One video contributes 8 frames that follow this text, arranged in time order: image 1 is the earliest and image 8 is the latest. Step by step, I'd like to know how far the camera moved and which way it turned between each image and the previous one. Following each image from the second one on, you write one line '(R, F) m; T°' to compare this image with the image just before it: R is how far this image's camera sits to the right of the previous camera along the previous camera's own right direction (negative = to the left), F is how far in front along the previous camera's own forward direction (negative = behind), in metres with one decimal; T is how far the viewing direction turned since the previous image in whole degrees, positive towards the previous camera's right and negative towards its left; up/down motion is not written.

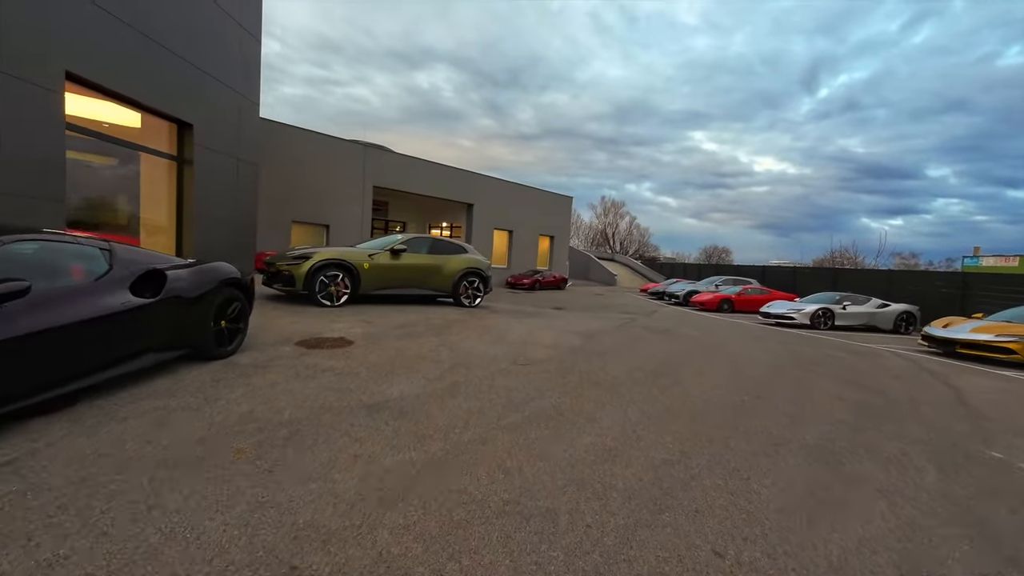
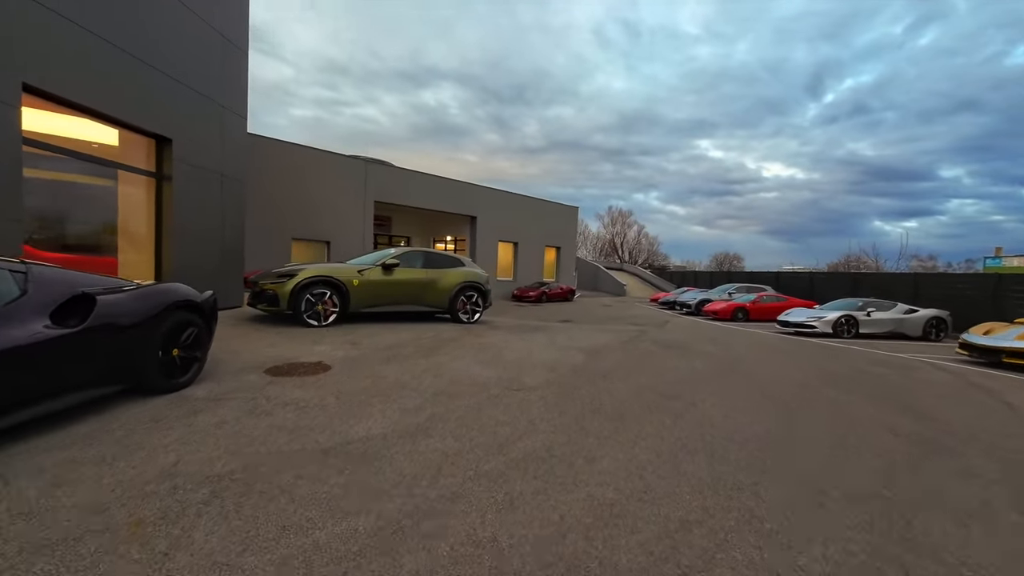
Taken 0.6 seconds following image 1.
(+0.2, +0.7) m; -1°
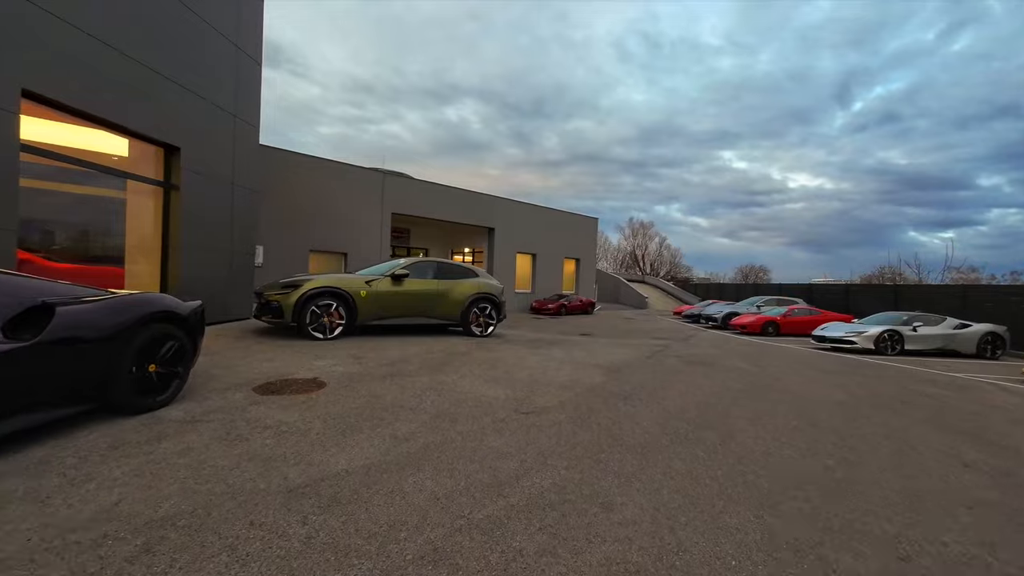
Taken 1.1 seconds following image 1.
(+0.1, +0.5) m; -3°
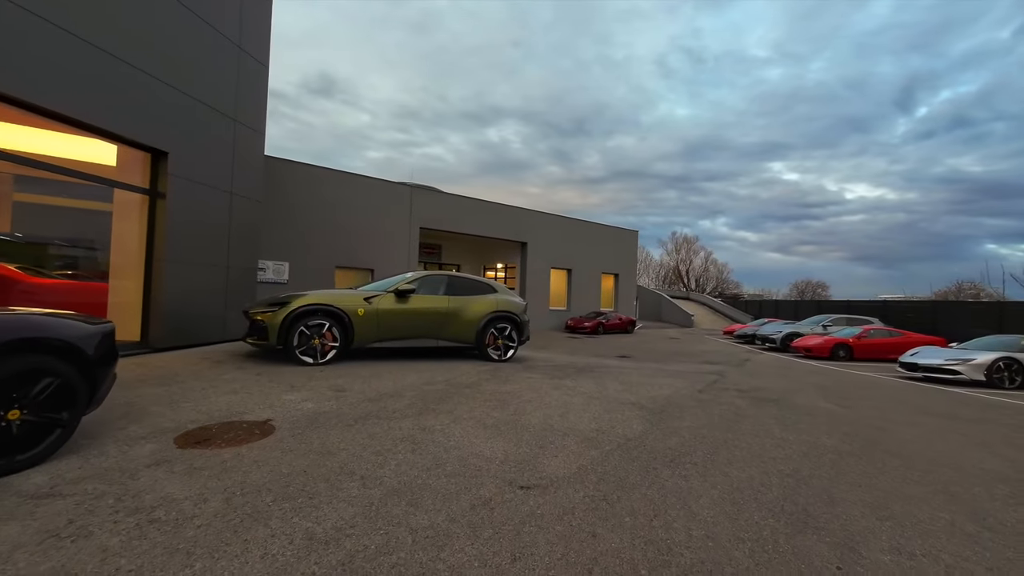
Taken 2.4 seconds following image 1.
(+0.4, +1.4) m; -5°
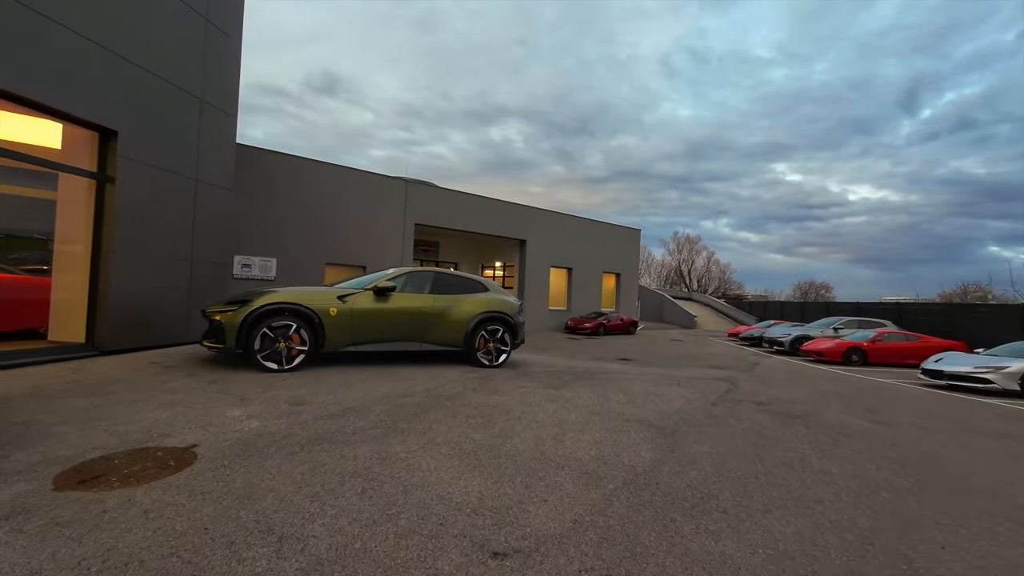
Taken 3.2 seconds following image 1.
(+0.2, +0.9) m; 0°
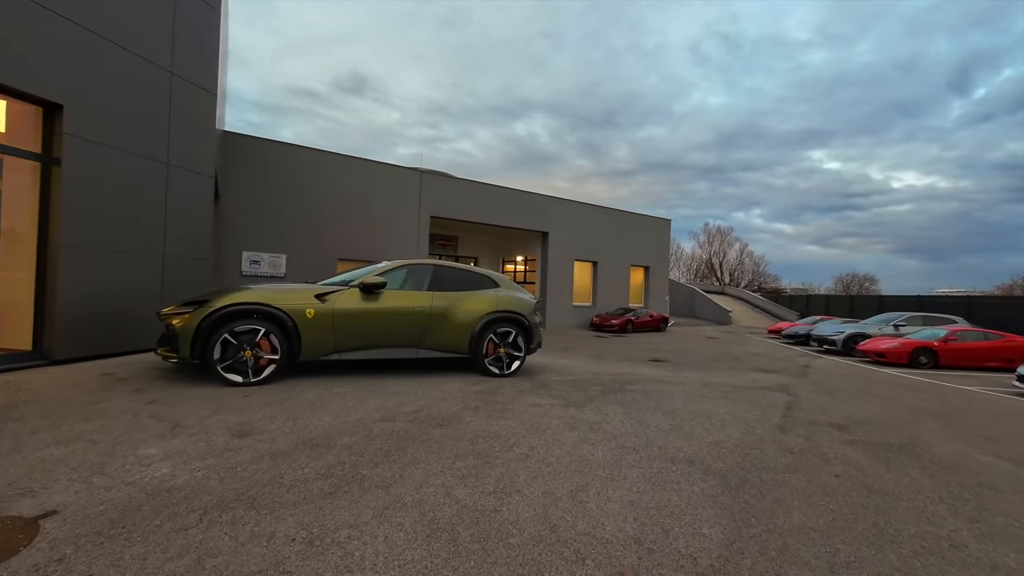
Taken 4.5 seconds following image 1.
(+0.2, +1.3) m; -3°
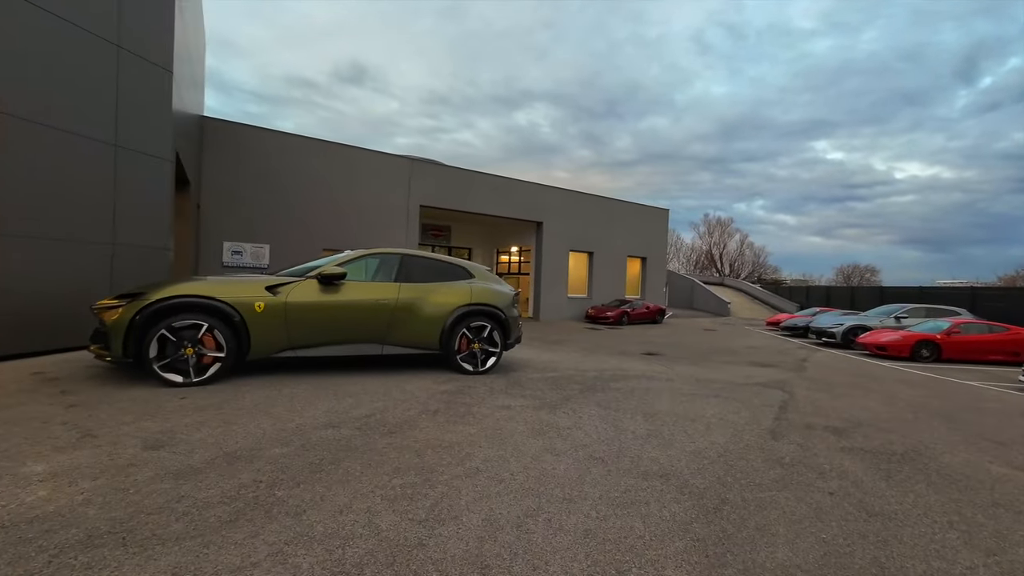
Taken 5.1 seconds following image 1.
(+0.4, +0.5) m; 0°
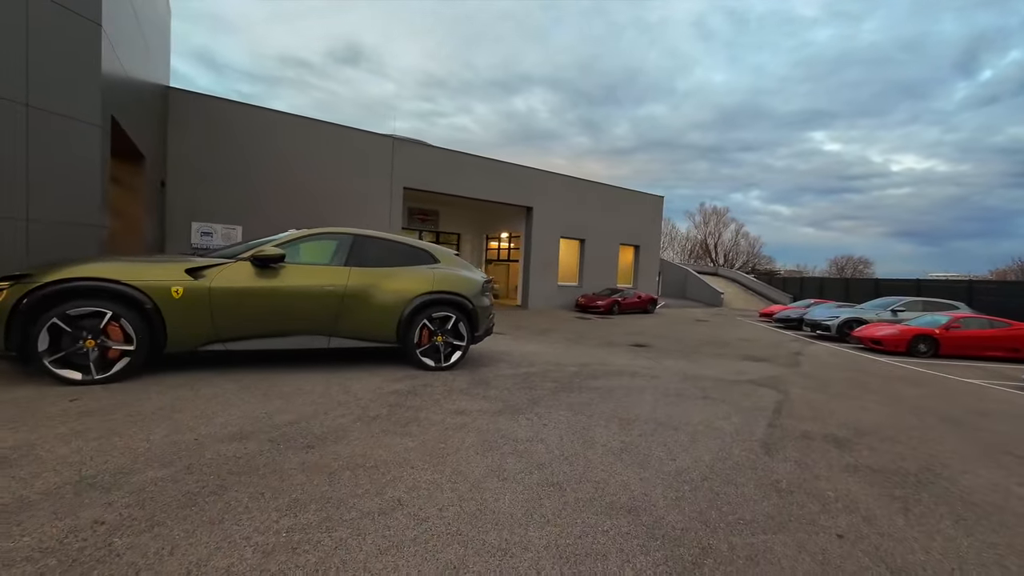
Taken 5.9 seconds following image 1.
(+0.4, +0.7) m; +1°
